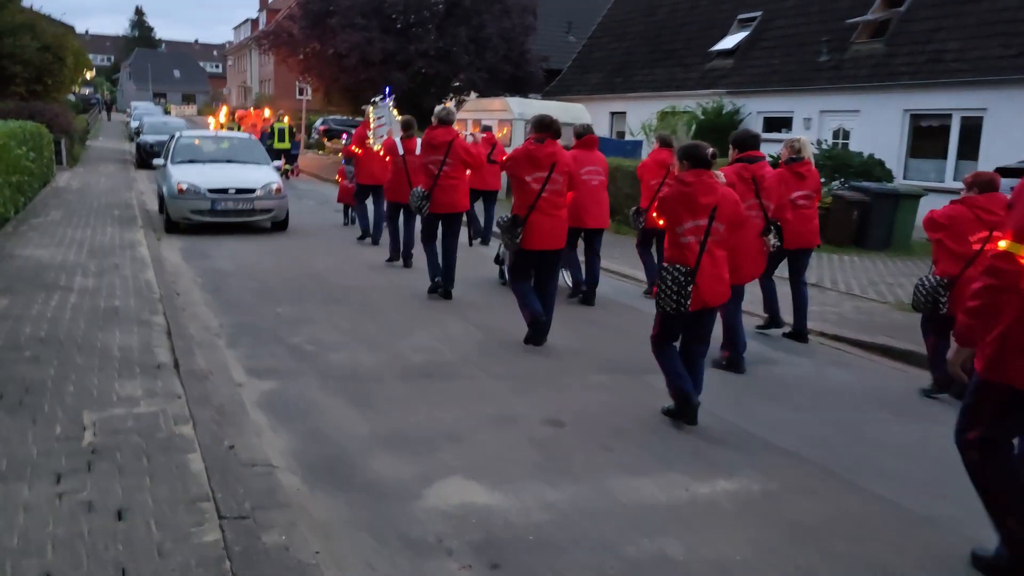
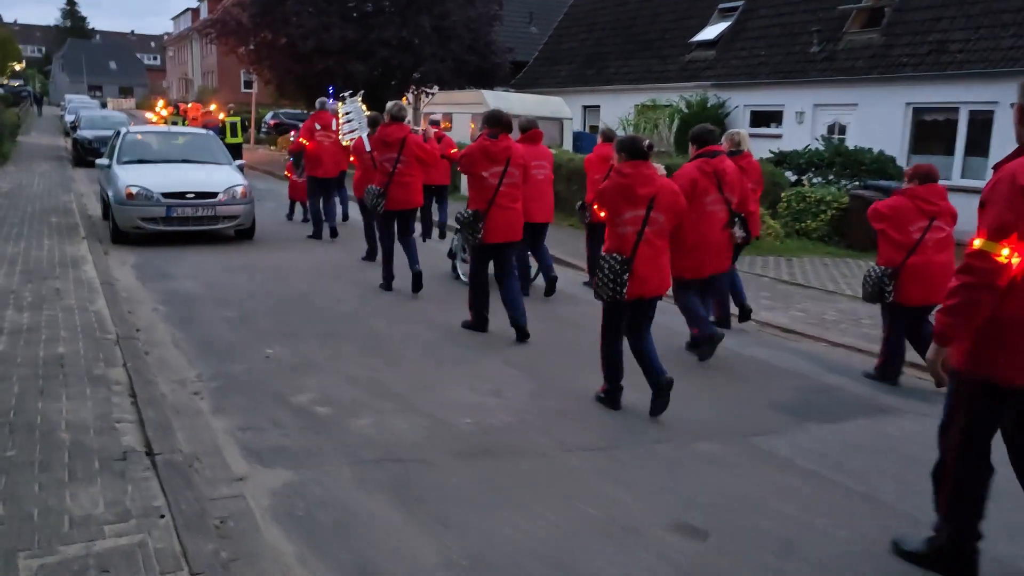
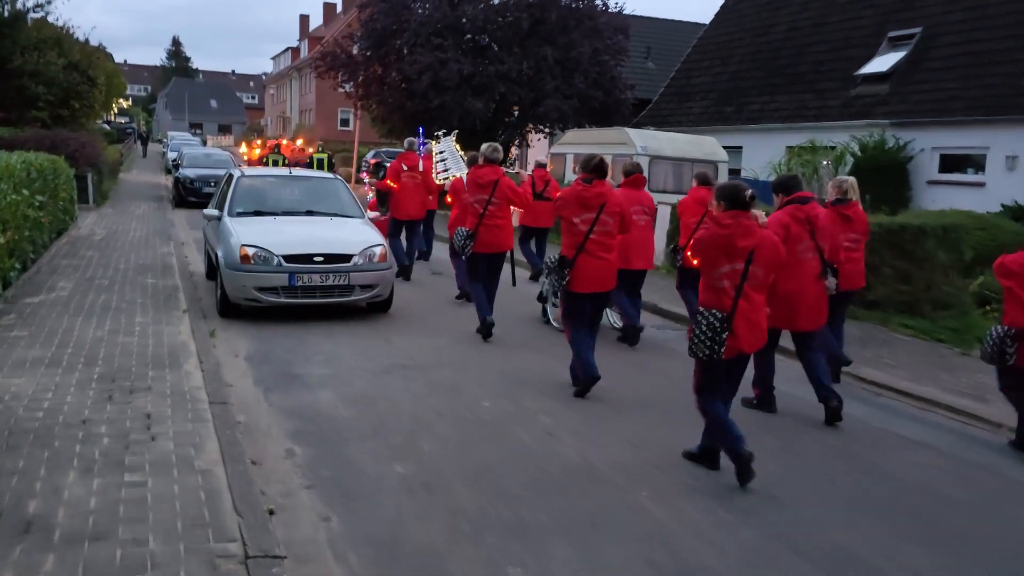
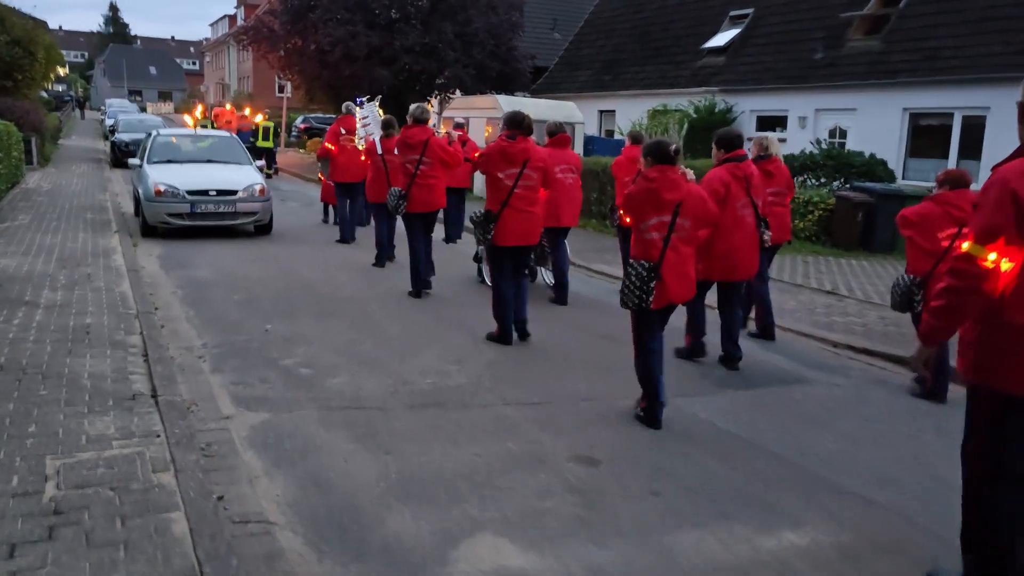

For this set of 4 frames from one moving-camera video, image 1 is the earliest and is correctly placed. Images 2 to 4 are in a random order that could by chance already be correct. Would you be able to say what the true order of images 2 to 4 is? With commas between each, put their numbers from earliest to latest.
4, 2, 3
